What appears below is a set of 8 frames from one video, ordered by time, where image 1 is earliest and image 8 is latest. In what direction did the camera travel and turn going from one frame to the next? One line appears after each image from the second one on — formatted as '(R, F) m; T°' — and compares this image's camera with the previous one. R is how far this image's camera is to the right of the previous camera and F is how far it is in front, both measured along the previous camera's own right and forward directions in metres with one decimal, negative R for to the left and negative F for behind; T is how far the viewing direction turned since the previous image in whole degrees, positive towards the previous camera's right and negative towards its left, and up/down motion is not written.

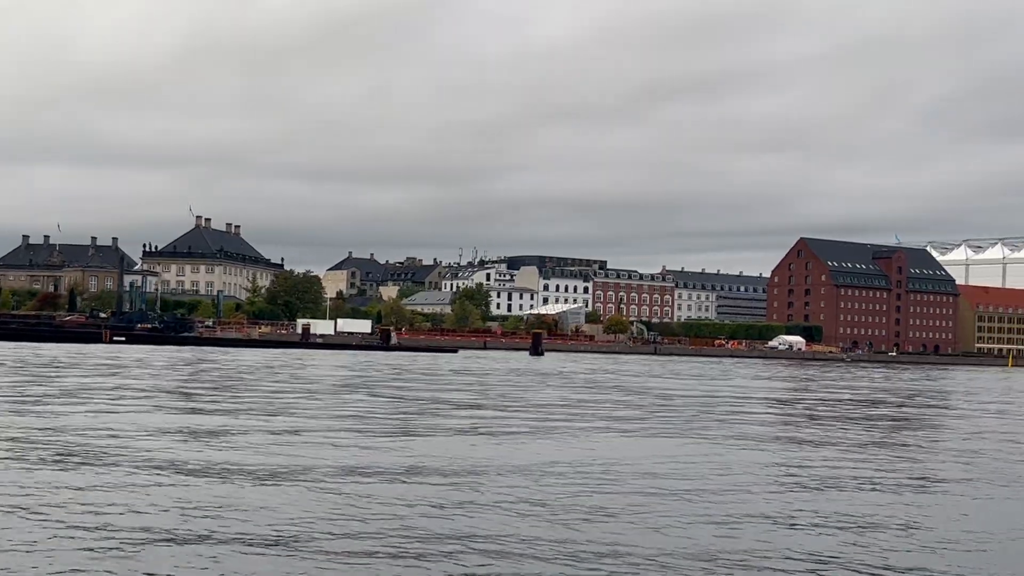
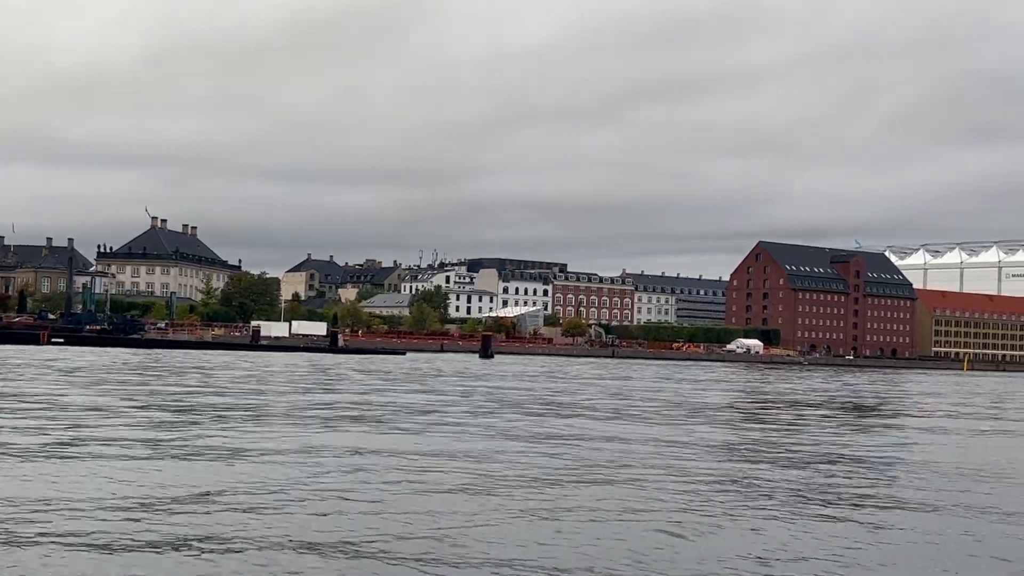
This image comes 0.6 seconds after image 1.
(+0.6, +0.5) m; +2°
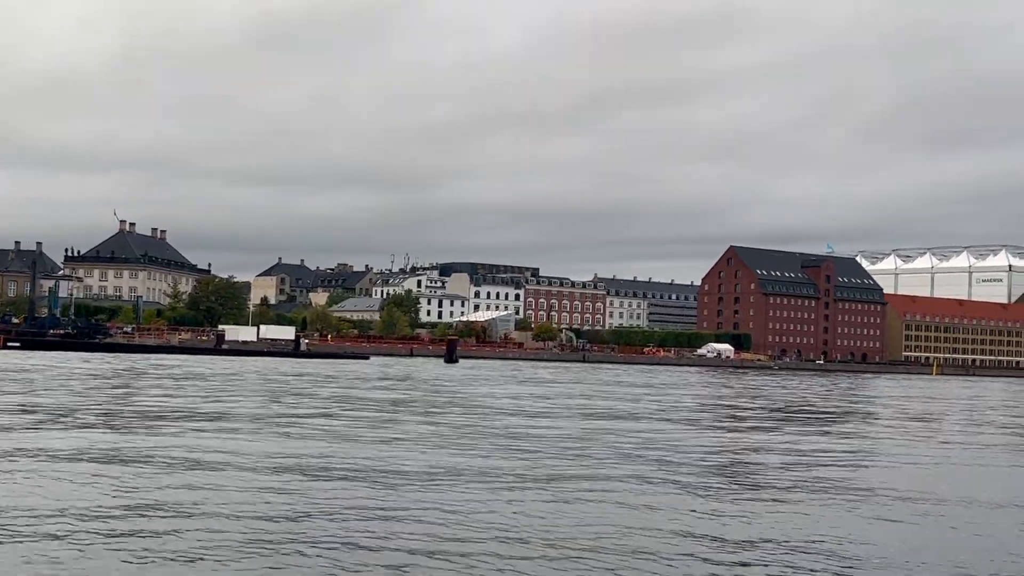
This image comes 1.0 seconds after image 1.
(+0.4, +0.3) m; +1°
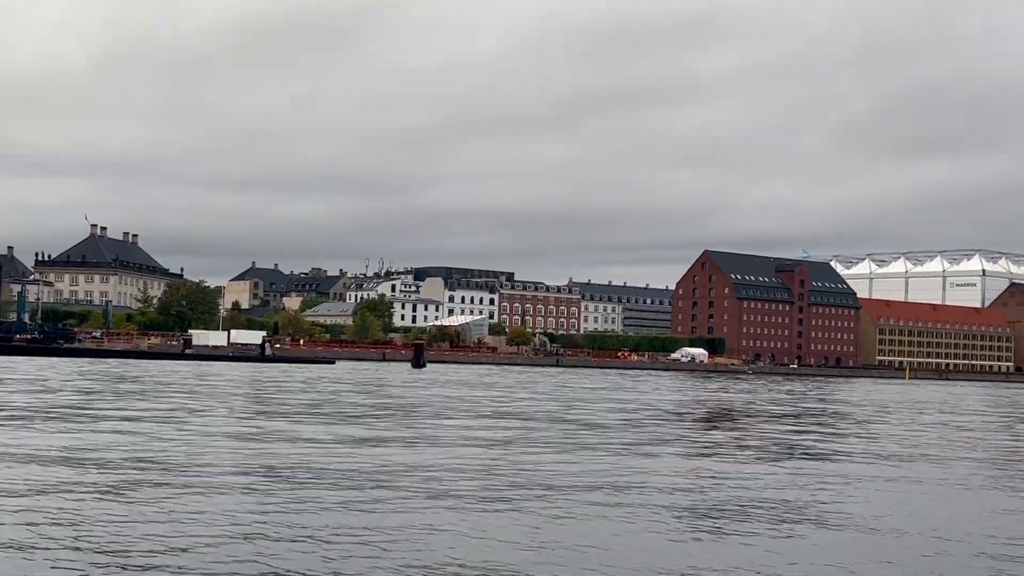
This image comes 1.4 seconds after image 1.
(+0.4, +0.4) m; +1°
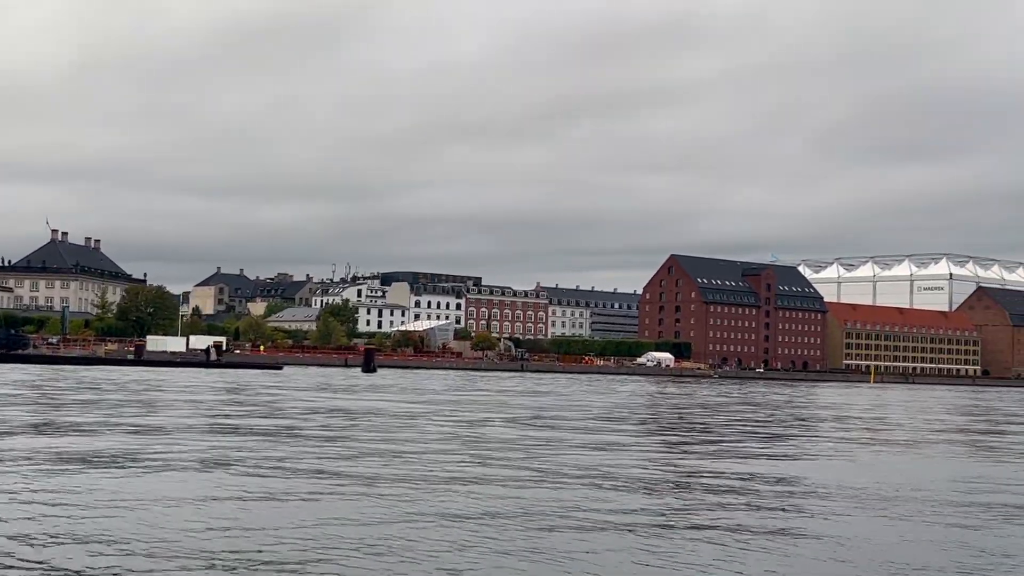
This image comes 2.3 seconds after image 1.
(+0.8, +0.7) m; +1°
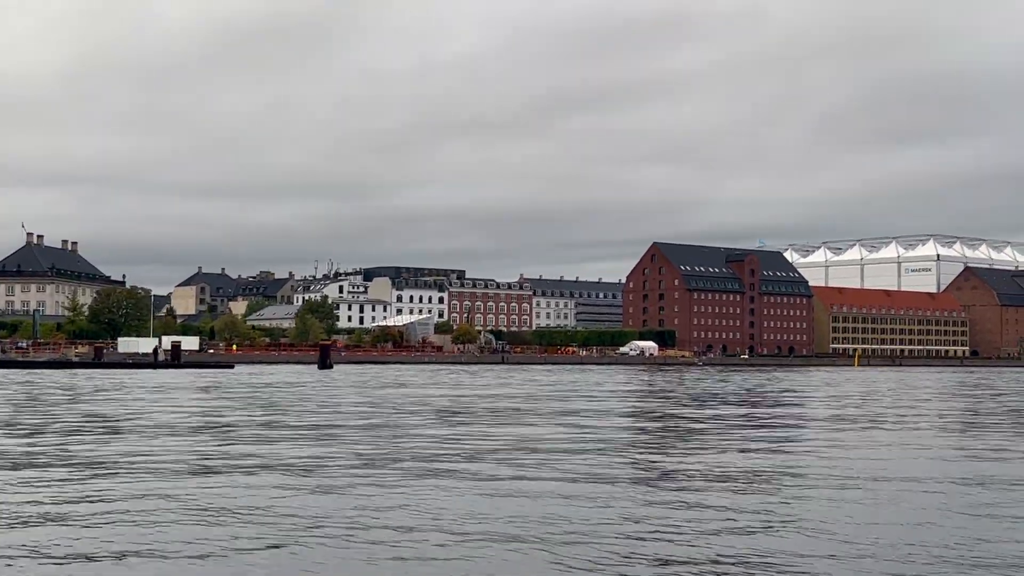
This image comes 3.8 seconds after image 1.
(+1.4, +1.1) m; 0°
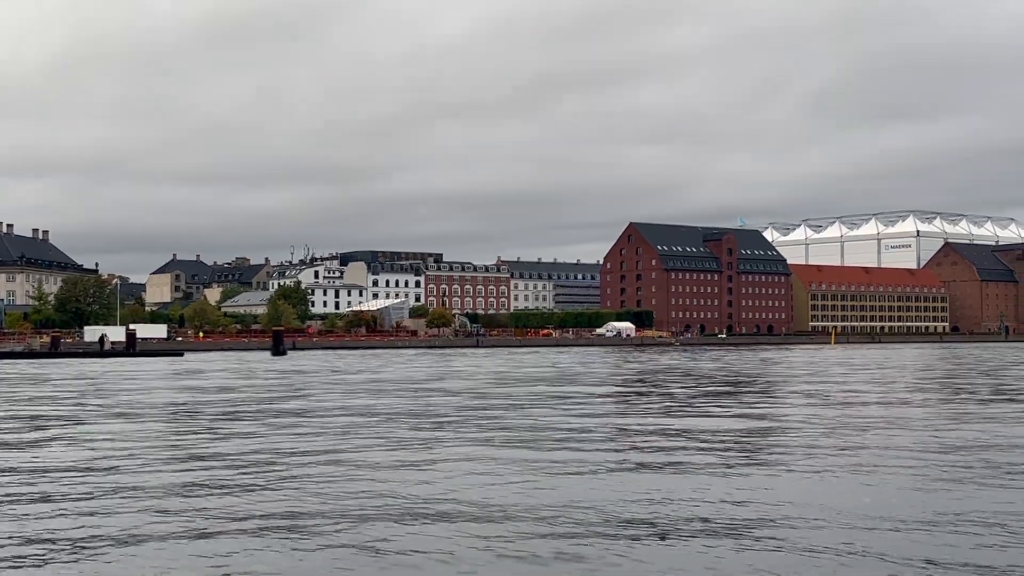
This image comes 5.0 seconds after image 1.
(+1.1, +1.0) m; +1°
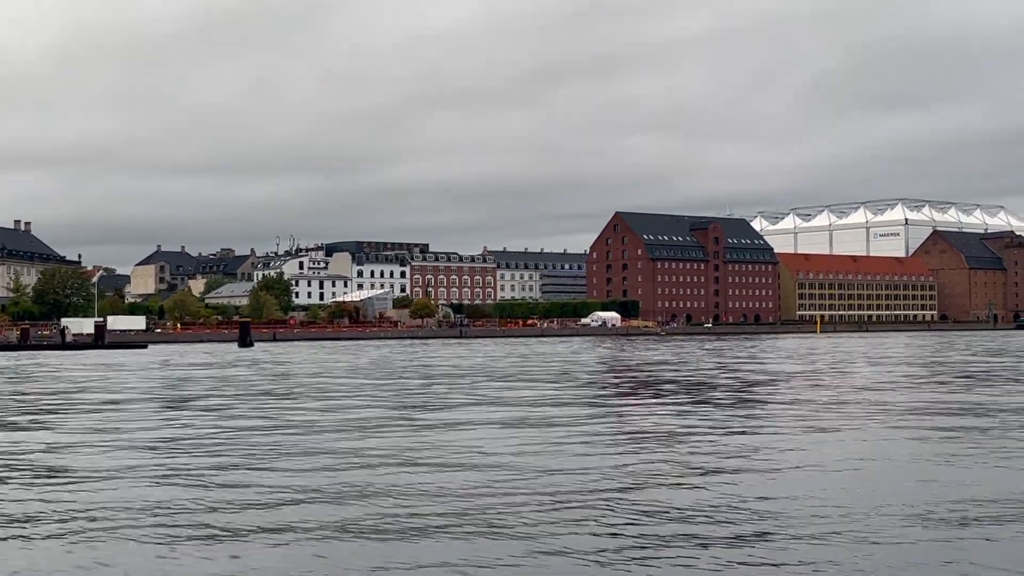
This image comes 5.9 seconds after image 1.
(+0.8, +0.8) m; 0°
